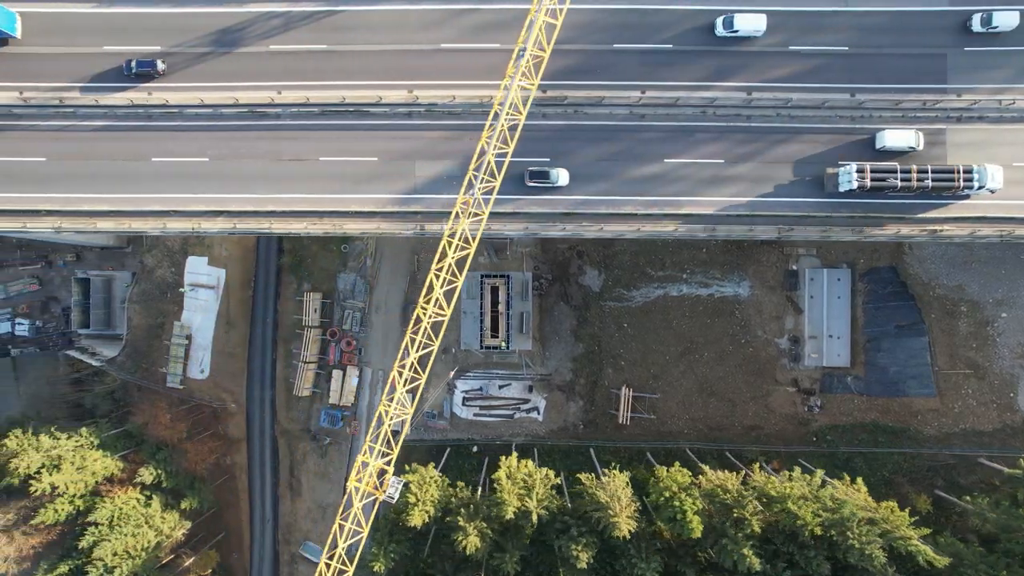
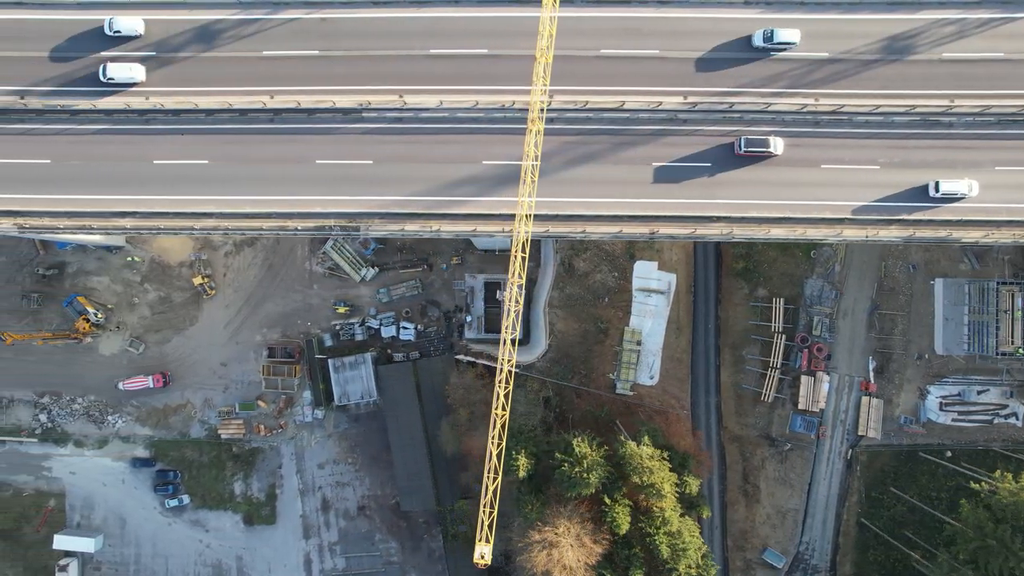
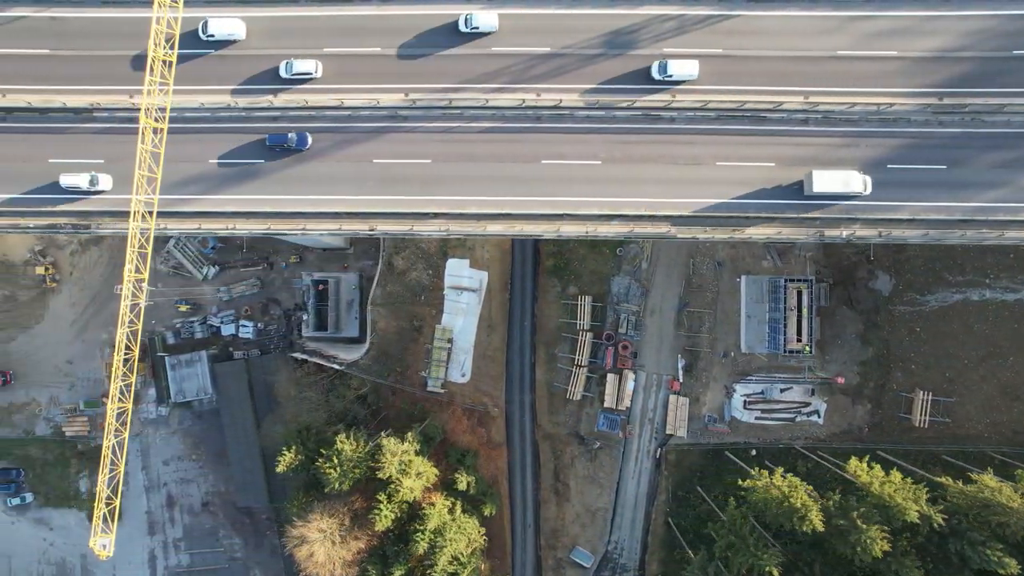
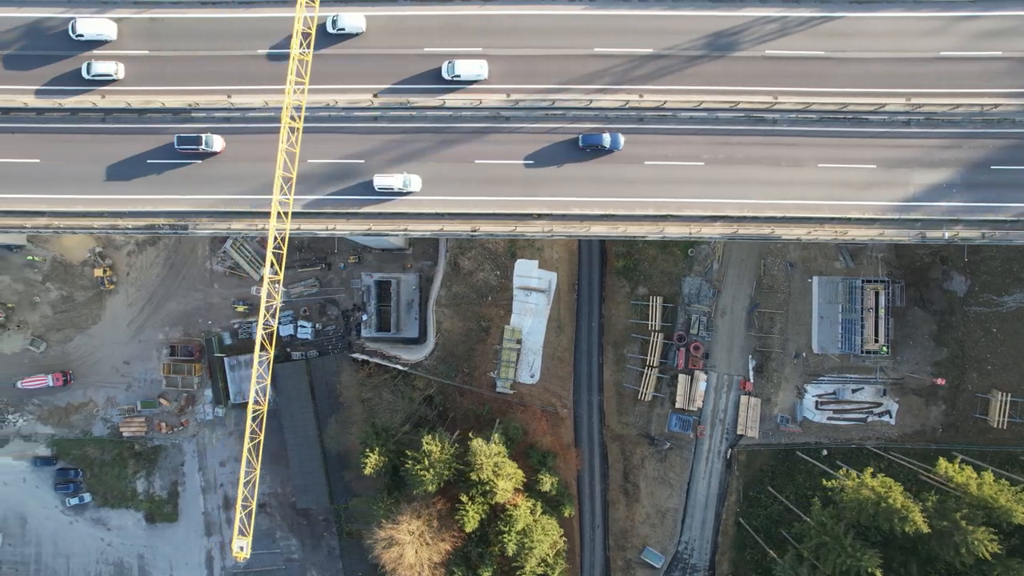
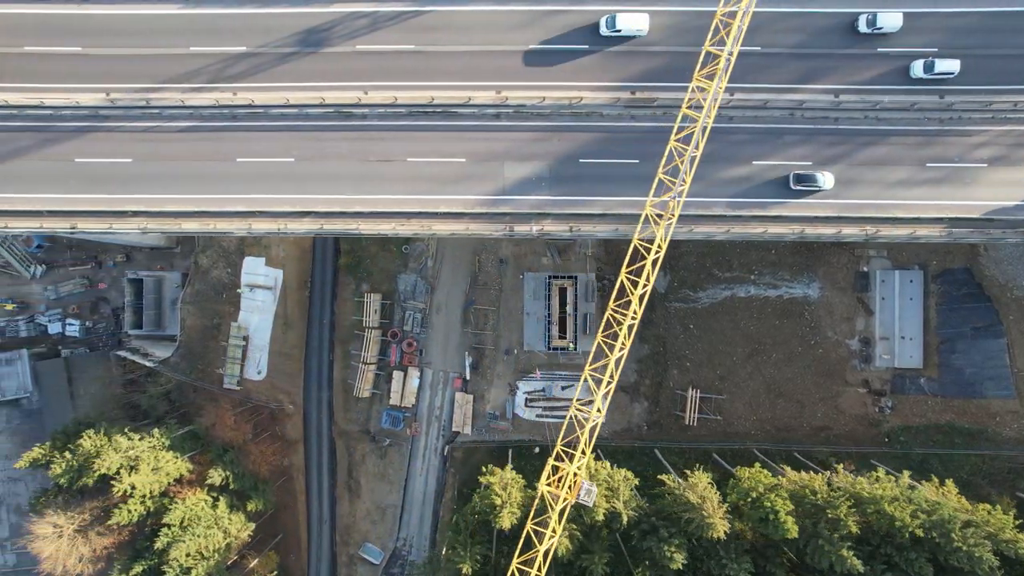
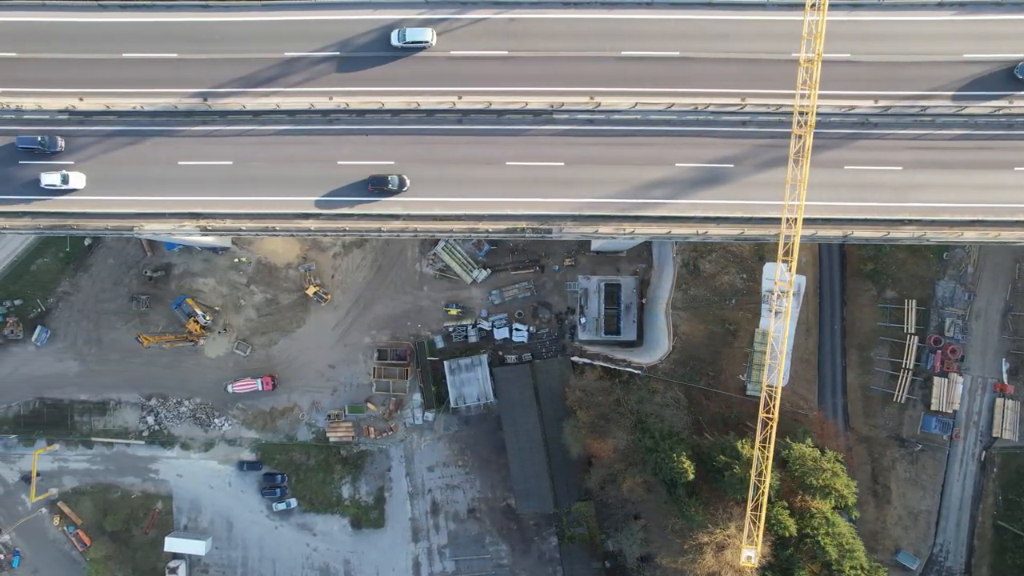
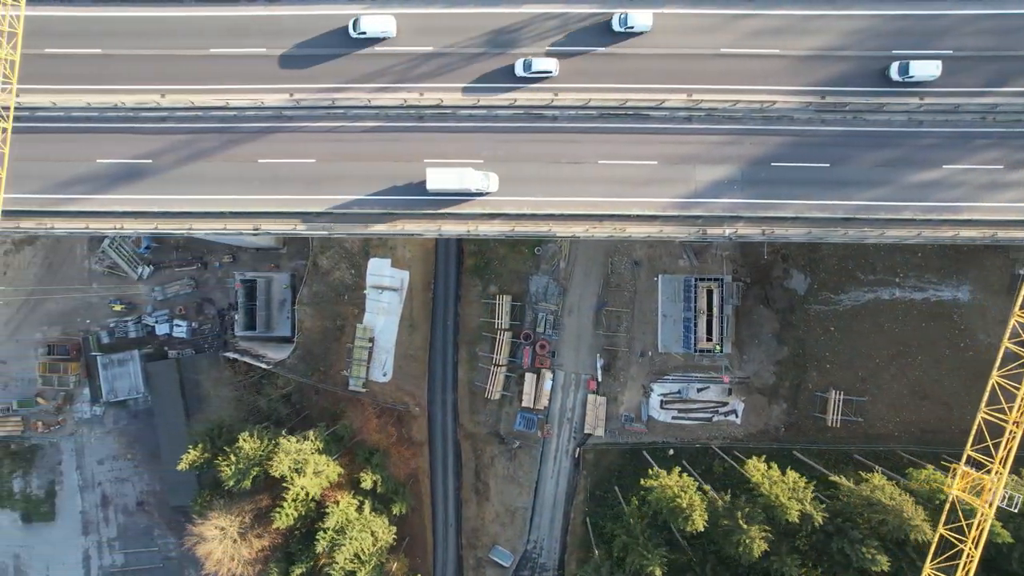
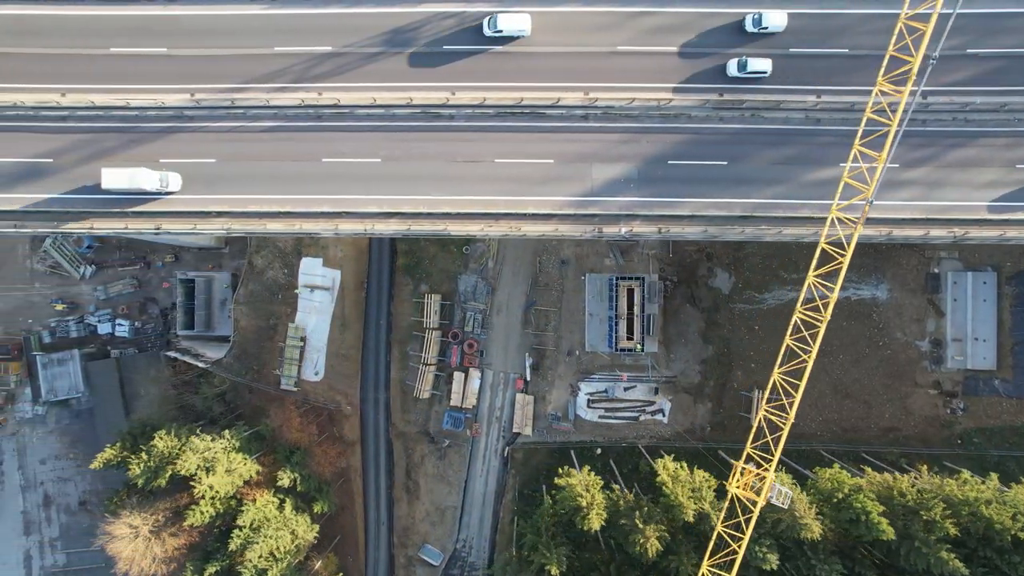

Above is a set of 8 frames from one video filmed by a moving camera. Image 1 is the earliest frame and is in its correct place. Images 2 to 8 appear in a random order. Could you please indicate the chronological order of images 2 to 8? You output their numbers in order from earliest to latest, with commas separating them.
5, 8, 7, 3, 4, 2, 6
